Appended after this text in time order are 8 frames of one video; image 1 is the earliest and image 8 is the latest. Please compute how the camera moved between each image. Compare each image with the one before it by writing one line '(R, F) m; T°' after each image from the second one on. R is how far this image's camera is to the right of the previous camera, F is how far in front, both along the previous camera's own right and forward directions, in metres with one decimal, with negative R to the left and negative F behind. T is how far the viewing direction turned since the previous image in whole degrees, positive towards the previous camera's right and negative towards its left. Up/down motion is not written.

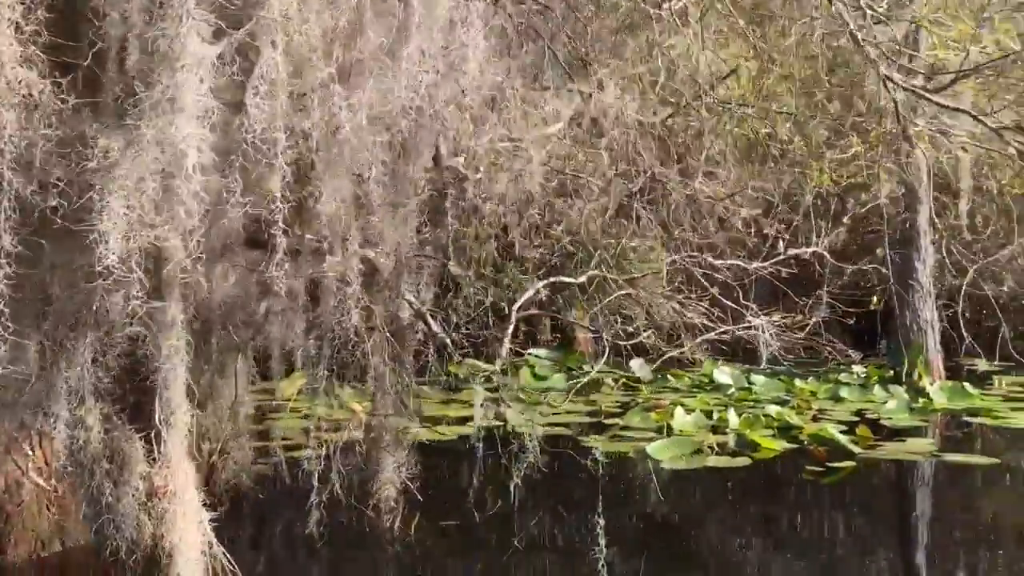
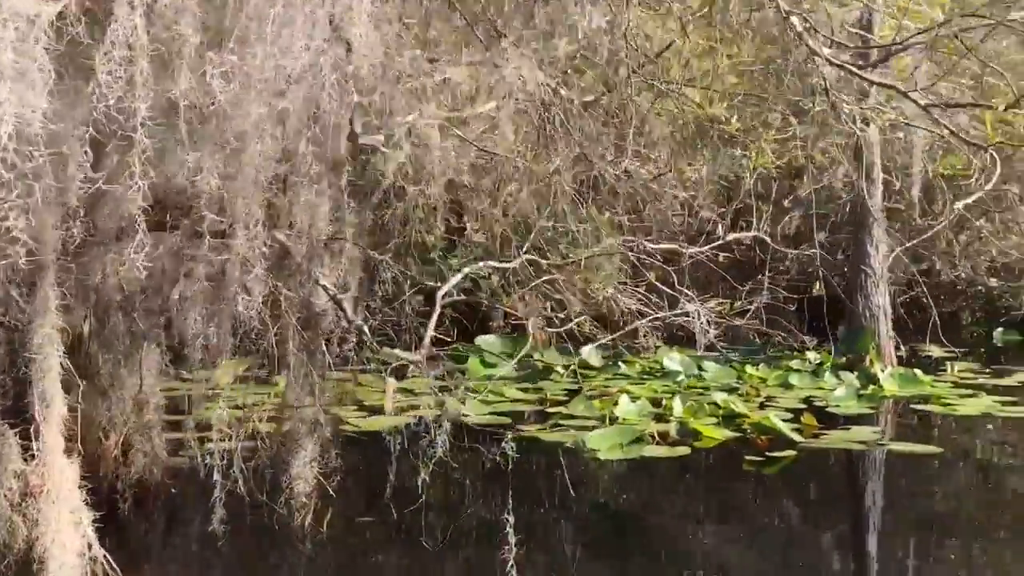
(+0.2, +0.2) m; +2°
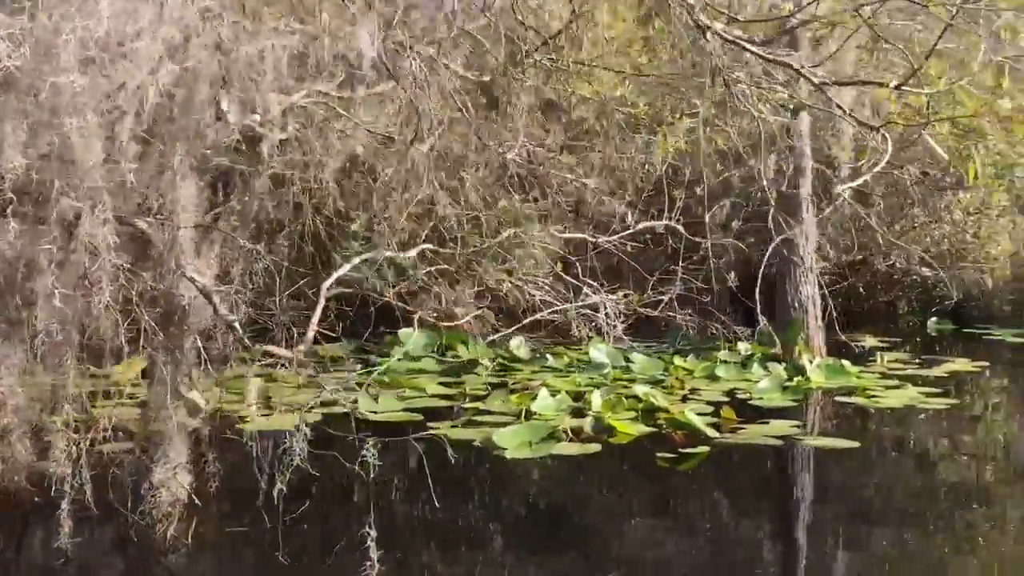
(+0.2, +0.2) m; +3°
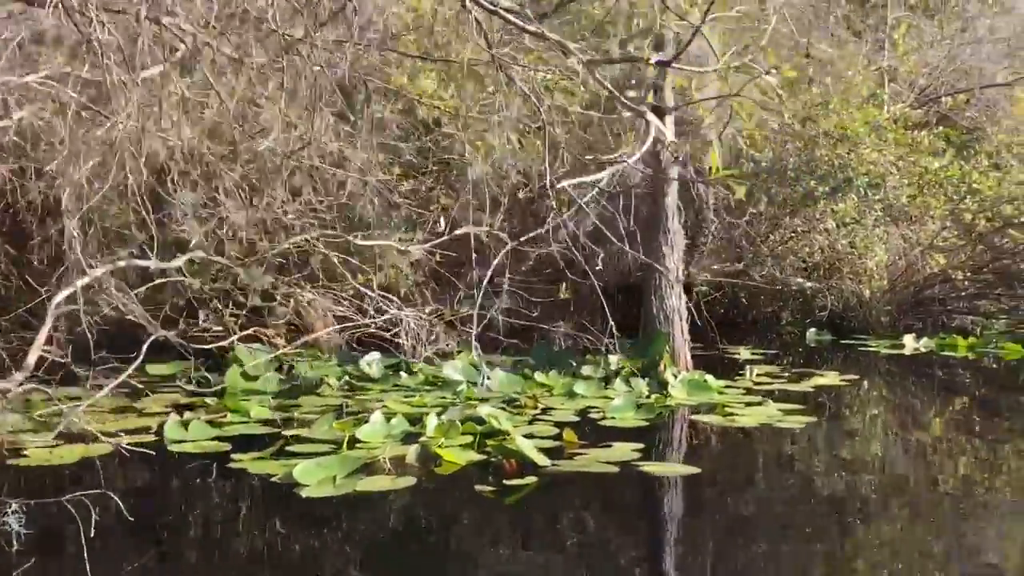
(+0.5, +0.4) m; +5°
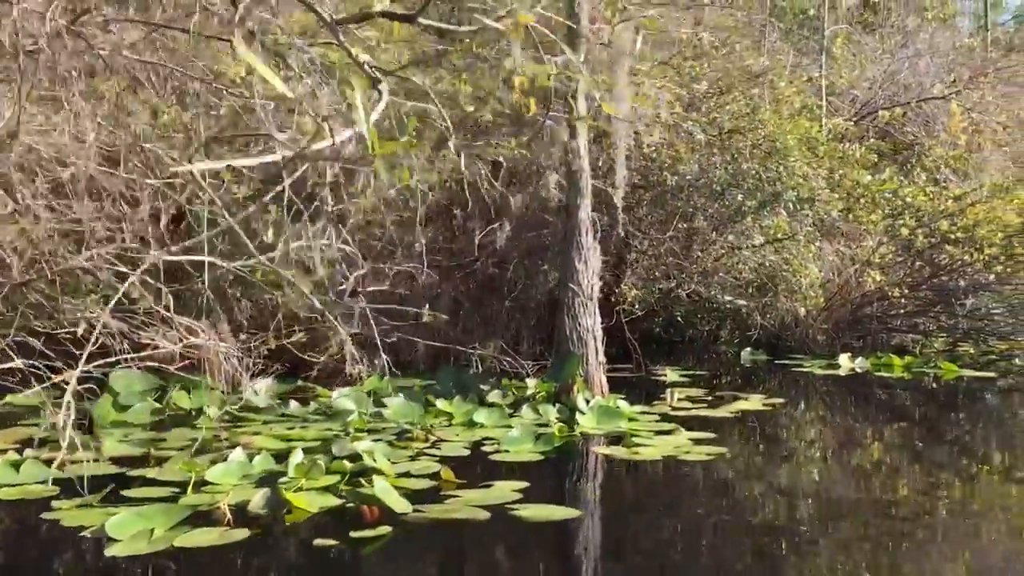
(+0.4, +0.5) m; +2°
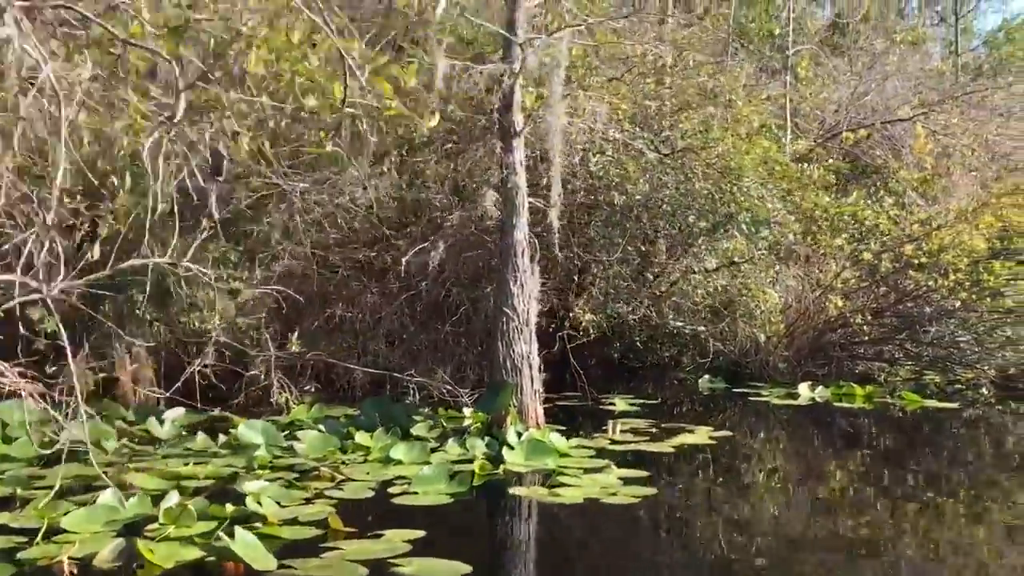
(+0.3, +0.4) m; +1°
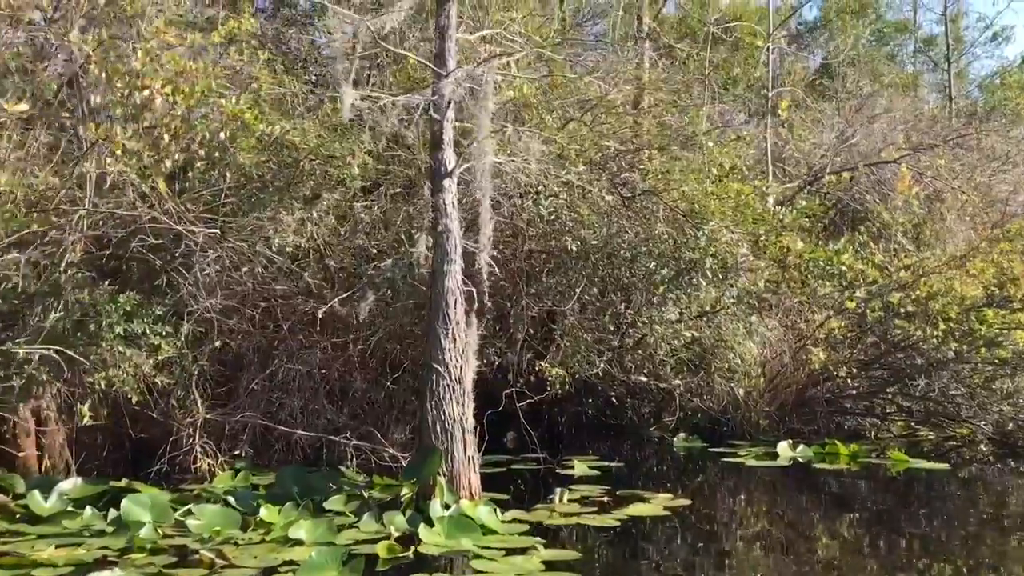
(+0.5, +0.6) m; 0°
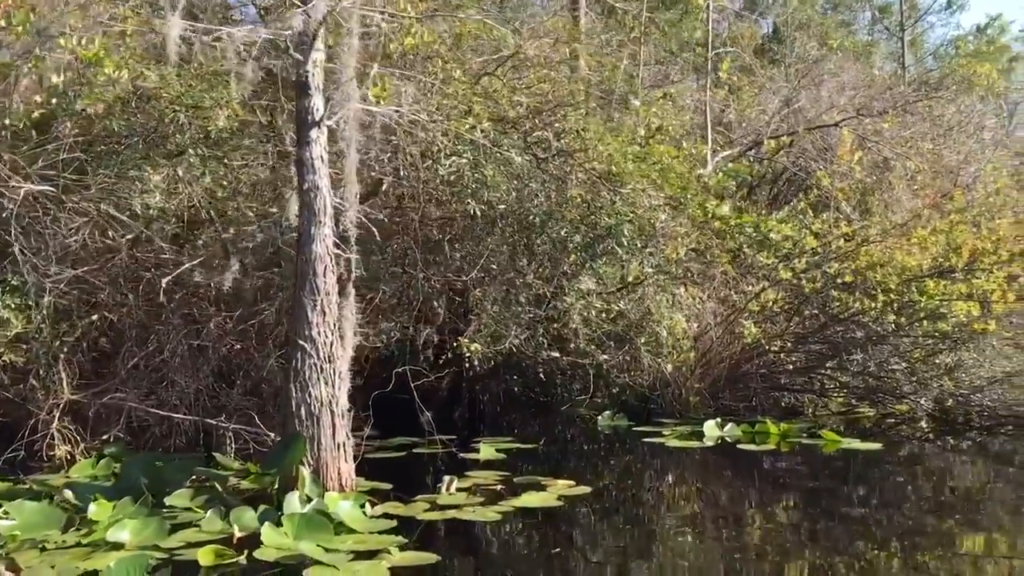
(+0.5, +0.6) m; +2°
